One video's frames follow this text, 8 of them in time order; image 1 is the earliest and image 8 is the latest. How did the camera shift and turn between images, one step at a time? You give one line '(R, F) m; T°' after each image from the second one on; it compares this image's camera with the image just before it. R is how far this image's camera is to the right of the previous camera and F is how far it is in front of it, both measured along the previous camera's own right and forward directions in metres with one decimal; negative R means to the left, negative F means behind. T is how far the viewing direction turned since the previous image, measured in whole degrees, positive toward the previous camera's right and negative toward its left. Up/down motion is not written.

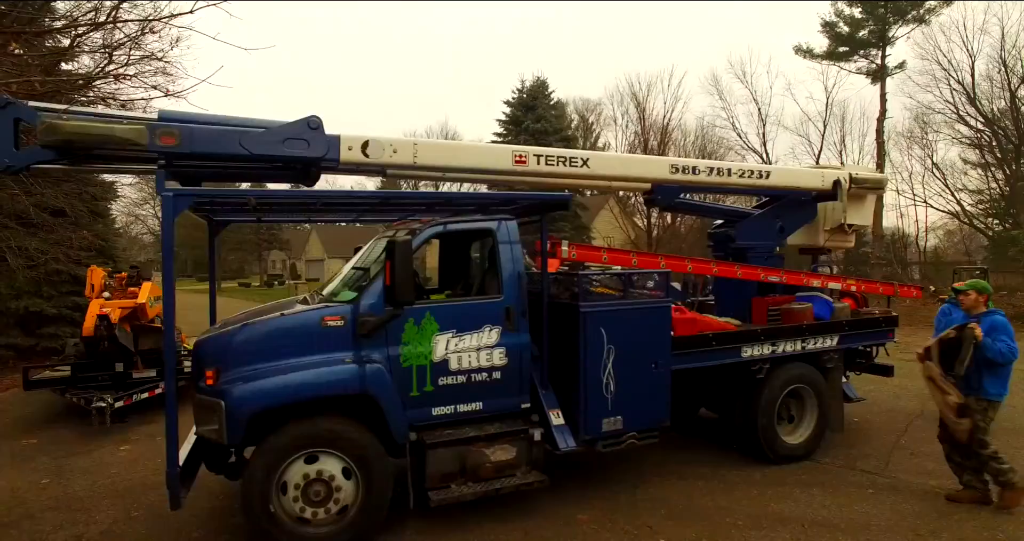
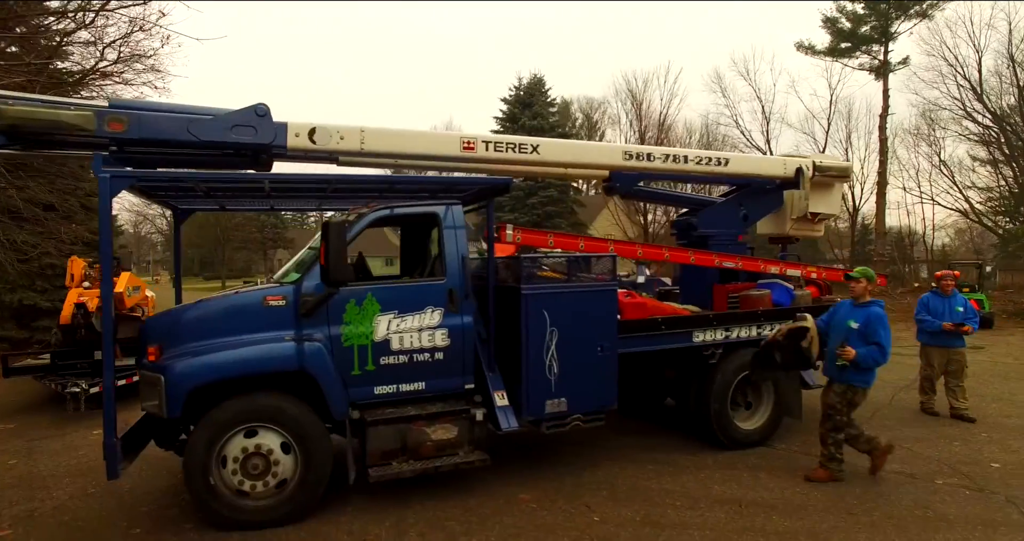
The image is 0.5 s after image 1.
(+0.6, -0.1) m; -1°
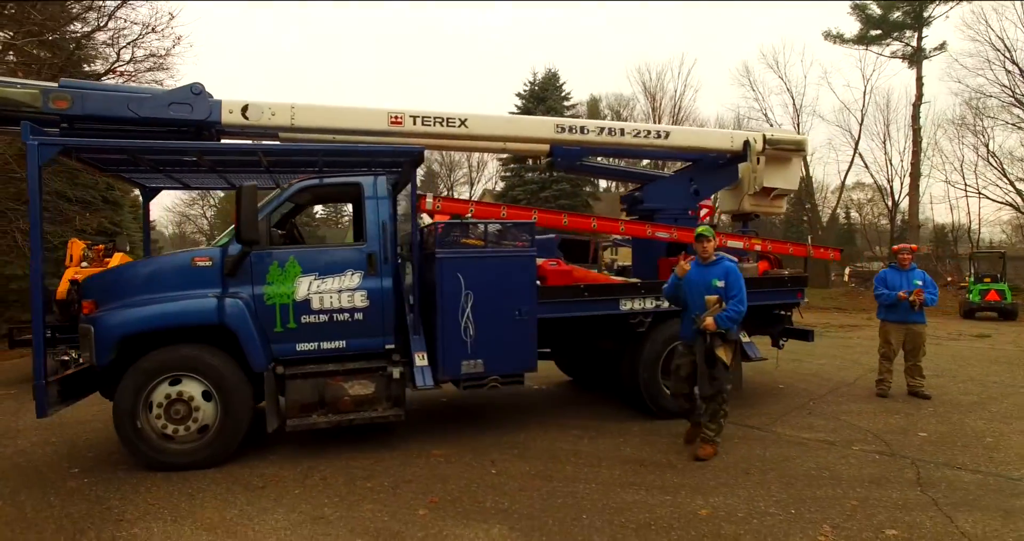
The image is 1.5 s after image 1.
(+1.1, -0.2) m; -4°
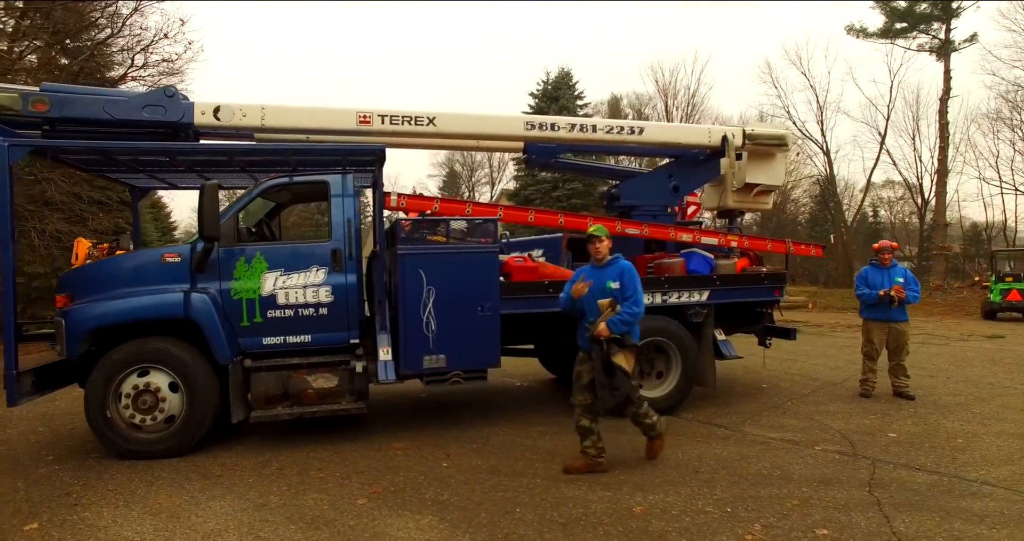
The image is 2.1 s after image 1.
(+0.6, 0.0) m; -3°
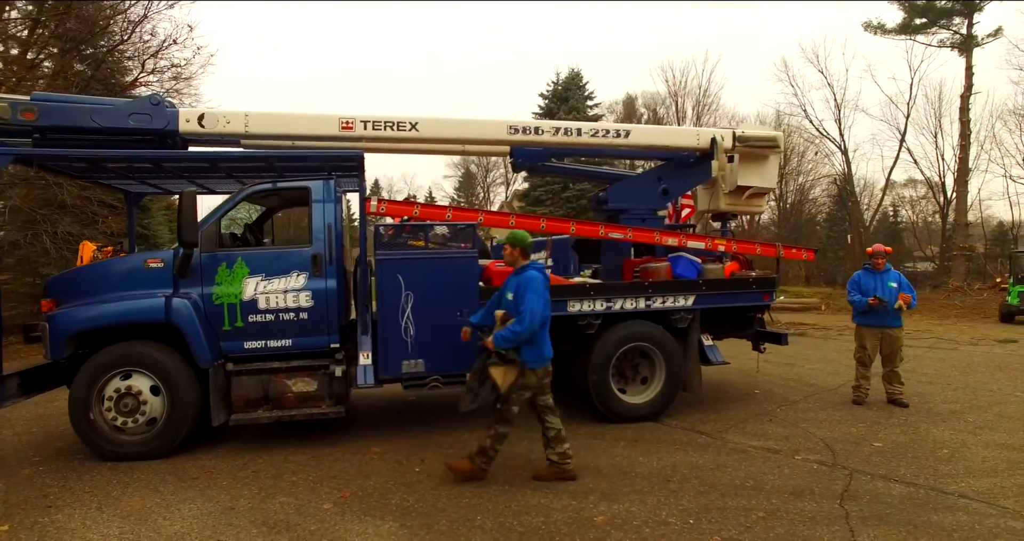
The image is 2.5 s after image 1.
(+0.4, 0.0) m; -2°
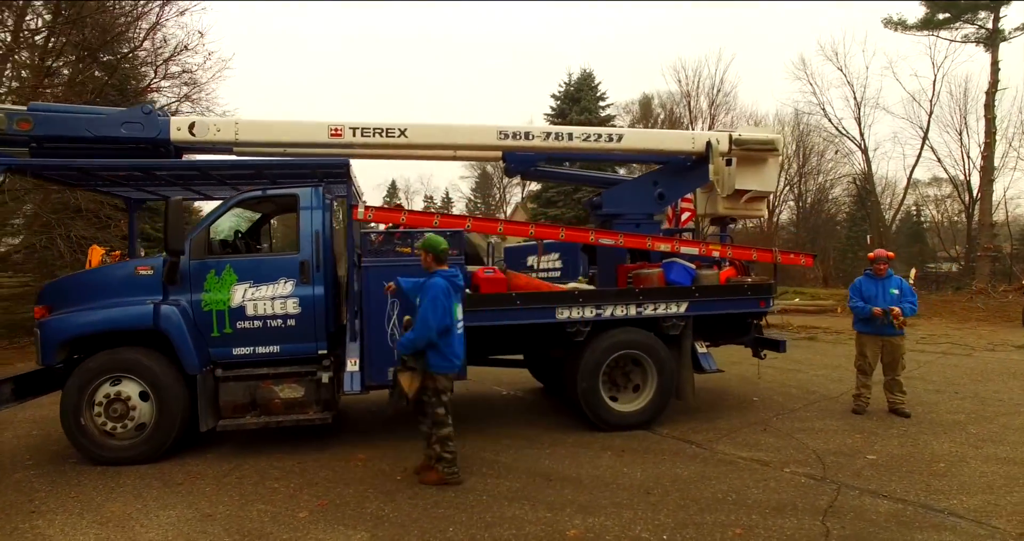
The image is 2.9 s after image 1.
(+0.3, 0.0) m; -2°
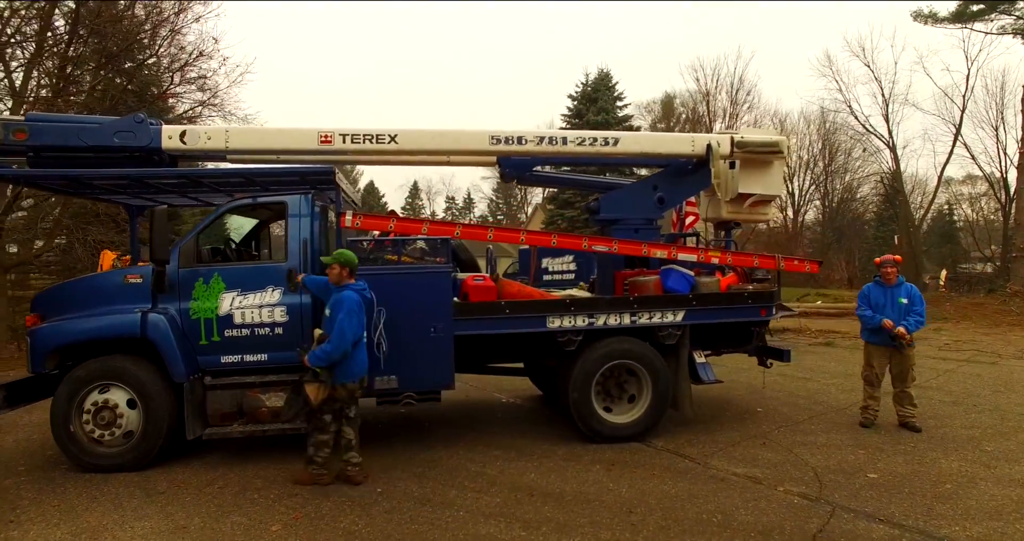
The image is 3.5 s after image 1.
(+0.3, +0.1) m; -2°
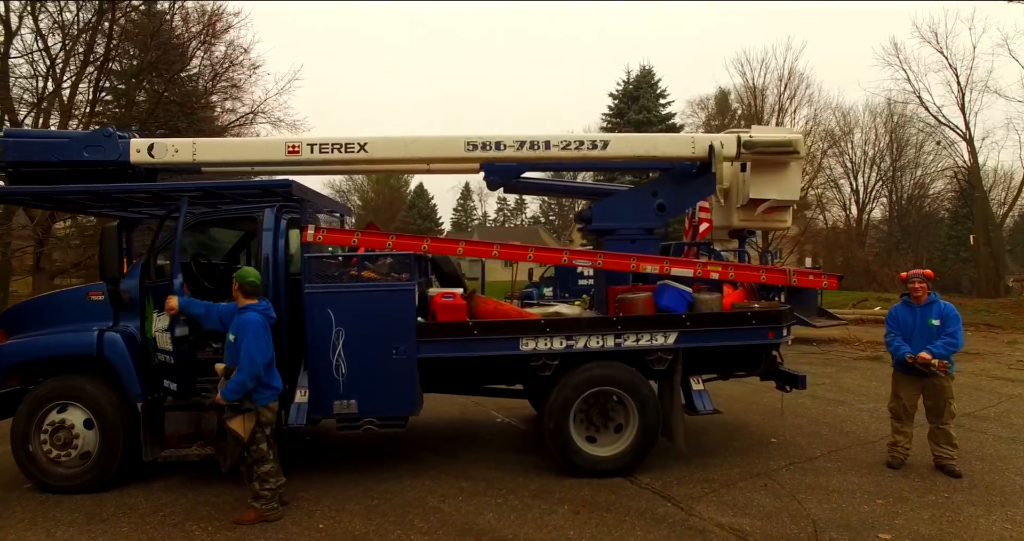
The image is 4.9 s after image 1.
(+0.8, +0.5) m; -6°
